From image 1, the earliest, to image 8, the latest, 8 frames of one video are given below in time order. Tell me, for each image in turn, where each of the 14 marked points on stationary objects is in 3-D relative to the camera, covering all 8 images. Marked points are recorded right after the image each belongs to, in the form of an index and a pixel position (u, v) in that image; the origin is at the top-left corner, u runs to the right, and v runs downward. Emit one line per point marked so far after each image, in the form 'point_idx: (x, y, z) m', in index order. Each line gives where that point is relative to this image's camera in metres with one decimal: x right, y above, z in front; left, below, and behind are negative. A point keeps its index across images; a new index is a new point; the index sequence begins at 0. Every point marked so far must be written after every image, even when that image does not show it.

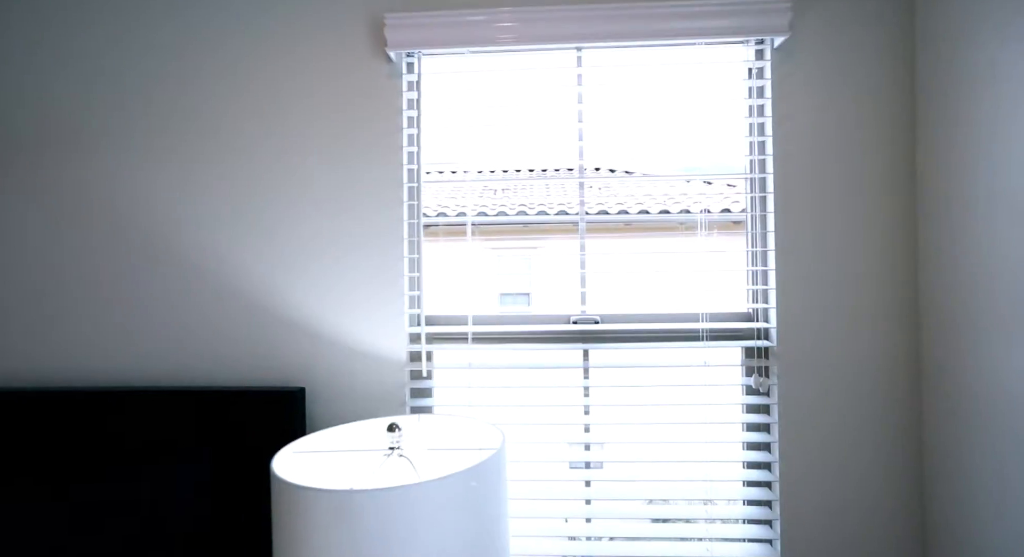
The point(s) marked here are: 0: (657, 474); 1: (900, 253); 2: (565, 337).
0: (+0.3, -0.4, +1.0) m
1: (+0.8, +0.1, +1.0) m
2: (+0.1, -0.1, +1.1) m
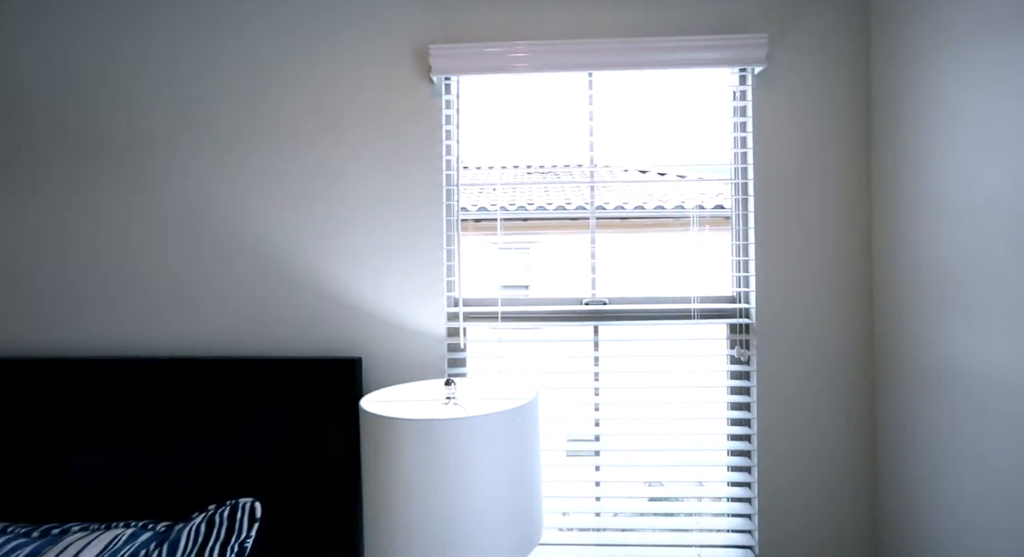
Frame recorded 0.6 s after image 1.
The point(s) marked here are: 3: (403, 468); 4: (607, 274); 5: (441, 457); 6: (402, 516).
0: (+0.3, -0.4, +1.2) m
1: (+0.8, +0.1, +1.2) m
2: (+0.2, -0.1, +1.3) m
3: (-0.2, -0.3, +0.8) m
4: (+0.2, 0.0, +1.2) m
5: (-0.1, -0.3, +0.8) m
6: (-0.2, -0.4, +0.8) m
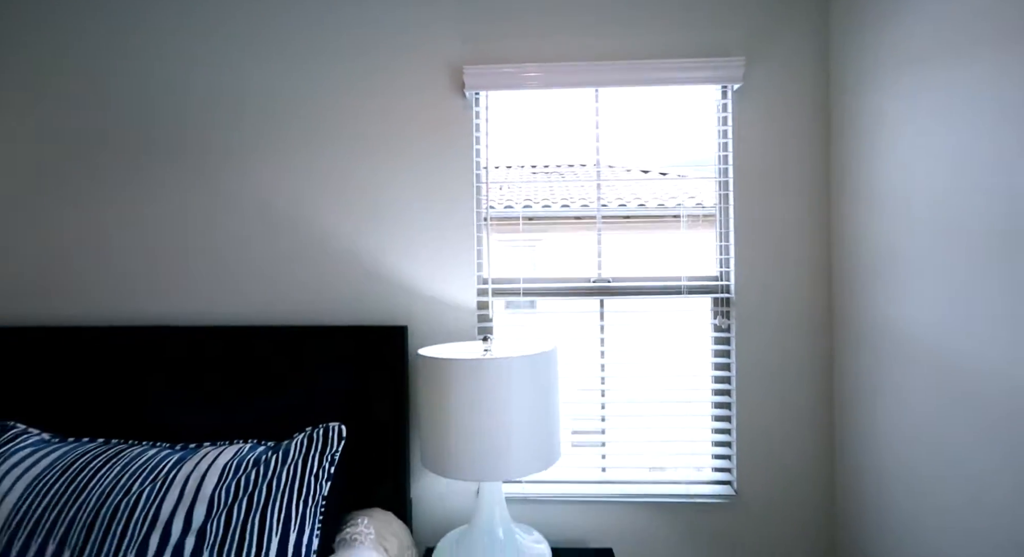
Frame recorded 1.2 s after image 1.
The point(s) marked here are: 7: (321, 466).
0: (+0.4, -0.3, +1.5) m
1: (+0.9, +0.1, +1.4) m
2: (+0.2, 0.0, +1.5) m
3: (-0.1, -0.2, +1.1) m
4: (+0.3, +0.1, +1.5) m
5: (-0.1, -0.2, +1.1) m
6: (-0.1, -0.3, +1.1) m
7: (-0.4, -0.4, +1.0) m
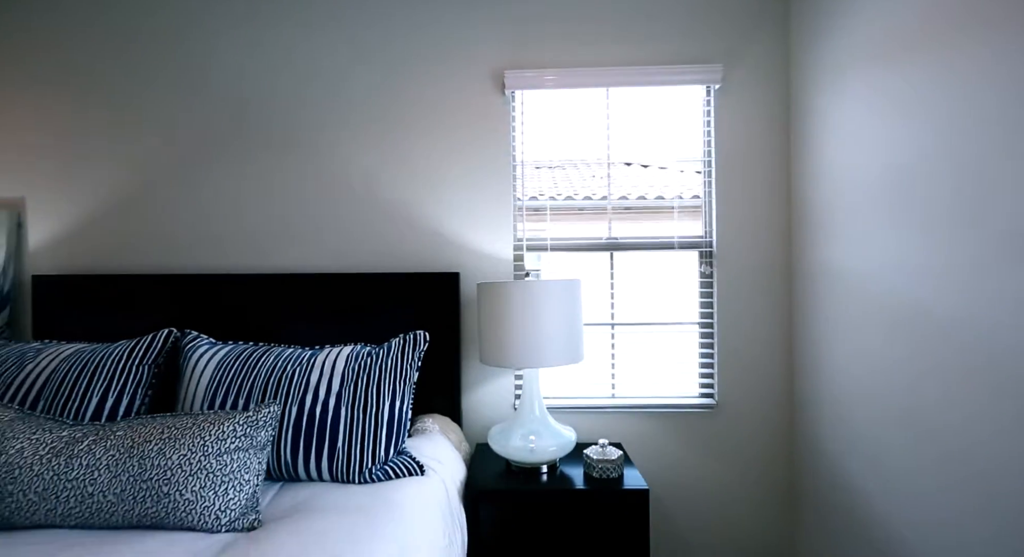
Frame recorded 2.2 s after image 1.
0: (+0.5, -0.2, +1.9) m
1: (+1.0, +0.3, +1.9) m
2: (+0.3, +0.1, +1.9) m
3: (0.0, -0.1, +1.5) m
4: (+0.4, +0.2, +1.9) m
5: (0.0, -0.1, +1.5) m
6: (0.0, -0.2, +1.5) m
7: (-0.3, -0.2, +1.4) m
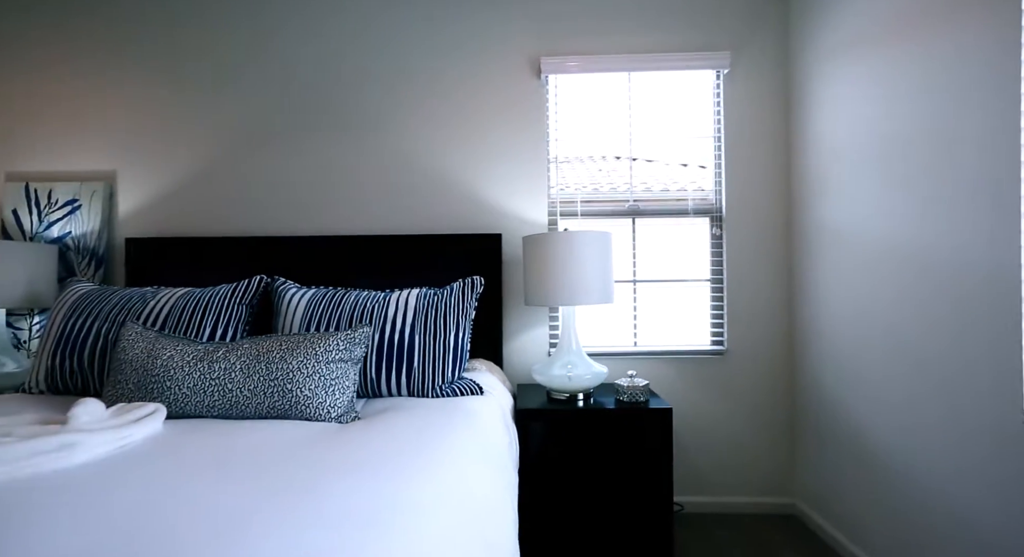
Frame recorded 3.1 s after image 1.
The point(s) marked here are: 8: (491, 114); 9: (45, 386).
0: (+0.7, 0.0, +2.2) m
1: (+1.1, +0.4, +2.1) m
2: (+0.5, +0.3, +2.2) m
3: (+0.1, +0.1, +1.7) m
4: (+0.6, +0.4, +2.2) m
5: (+0.2, +0.1, +1.7) m
6: (+0.1, 0.0, +1.7) m
7: (-0.1, -0.1, +1.7) m
8: (-0.1, +0.7, +2.2) m
9: (-1.4, -0.3, +1.6) m
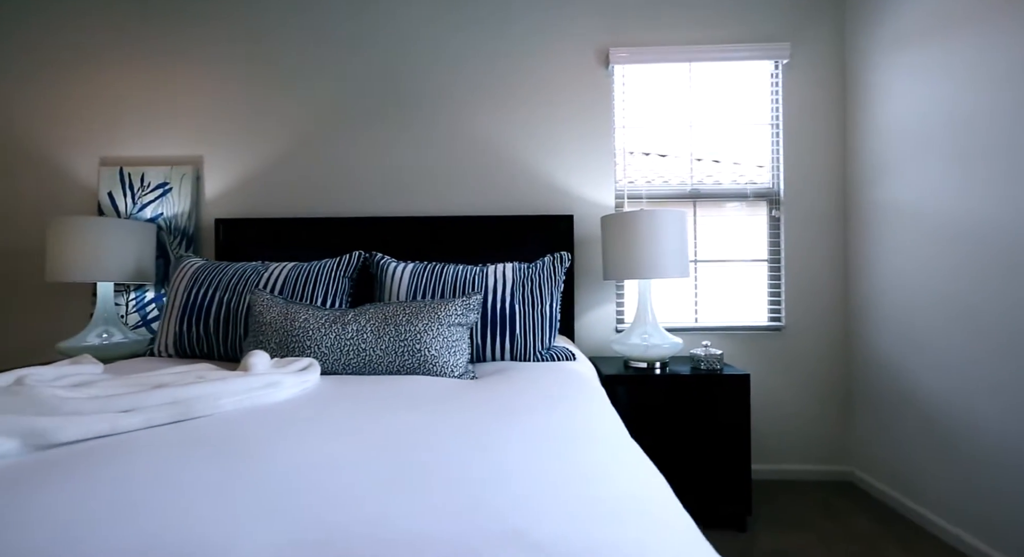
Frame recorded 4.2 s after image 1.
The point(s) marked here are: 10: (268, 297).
0: (+1.0, +0.1, +2.3) m
1: (+1.4, +0.5, +2.2) m
2: (+0.8, +0.4, +2.3) m
3: (+0.4, +0.2, +1.9) m
4: (+0.9, +0.5, +2.3) m
5: (+0.5, +0.2, +1.8) m
6: (+0.4, +0.1, +1.9) m
7: (+0.2, 0.0, +1.8) m
8: (+0.2, +0.8, +2.3) m
9: (-1.1, -0.2, +1.7) m
10: (-0.7, -0.1, +1.5) m
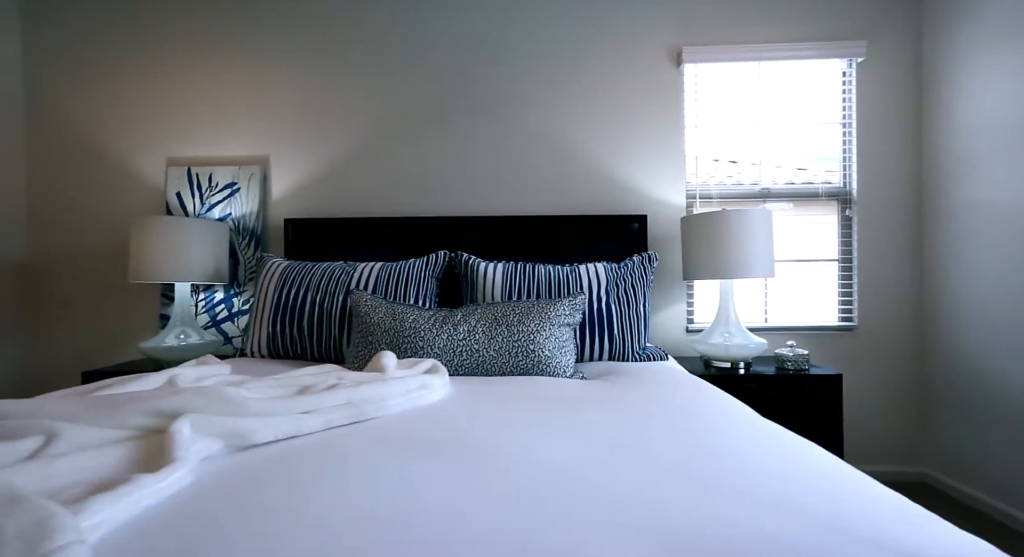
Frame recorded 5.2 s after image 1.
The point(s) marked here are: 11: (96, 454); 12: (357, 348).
0: (+1.3, +0.1, +2.3) m
1: (+1.7, +0.5, +2.2) m
2: (+1.1, +0.4, +2.3) m
3: (+0.7, +0.2, +1.9) m
4: (+1.2, +0.5, +2.3) m
5: (+0.8, +0.2, +1.8) m
6: (+0.7, +0.1, +1.9) m
7: (+0.5, 0.0, +1.8) m
8: (+0.5, +0.8, +2.3) m
9: (-0.8, -0.2, +1.7) m
10: (-0.4, -0.1, +1.5) m
11: (-0.5, -0.2, +0.7) m
12: (-0.4, -0.2, +1.5) m
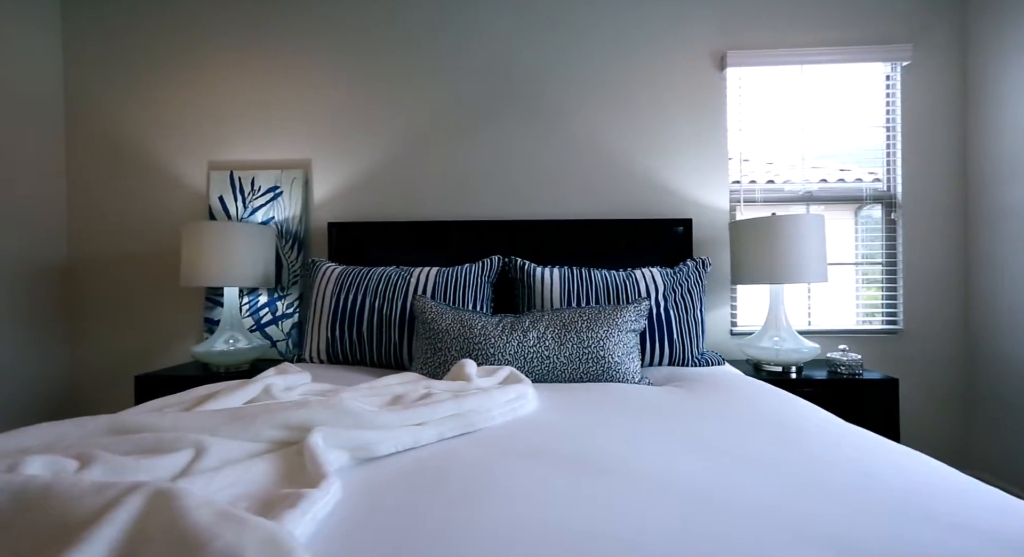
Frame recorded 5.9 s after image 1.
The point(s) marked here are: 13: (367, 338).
0: (+1.5, 0.0, +2.3) m
1: (+1.9, +0.5, +2.2) m
2: (+1.3, +0.3, +2.3) m
3: (+0.9, +0.1, +1.9) m
4: (+1.4, +0.5, +2.3) m
5: (+1.0, +0.2, +1.8) m
6: (+0.9, +0.1, +1.9) m
7: (+0.7, 0.0, +1.8) m
8: (+0.7, +0.8, +2.3) m
9: (-0.6, -0.3, +1.7) m
10: (-0.2, -0.1, +1.5) m
11: (-0.3, -0.2, +0.7) m
12: (-0.3, -0.2, +1.5) m
13: (-0.5, -0.2, +1.6) m
